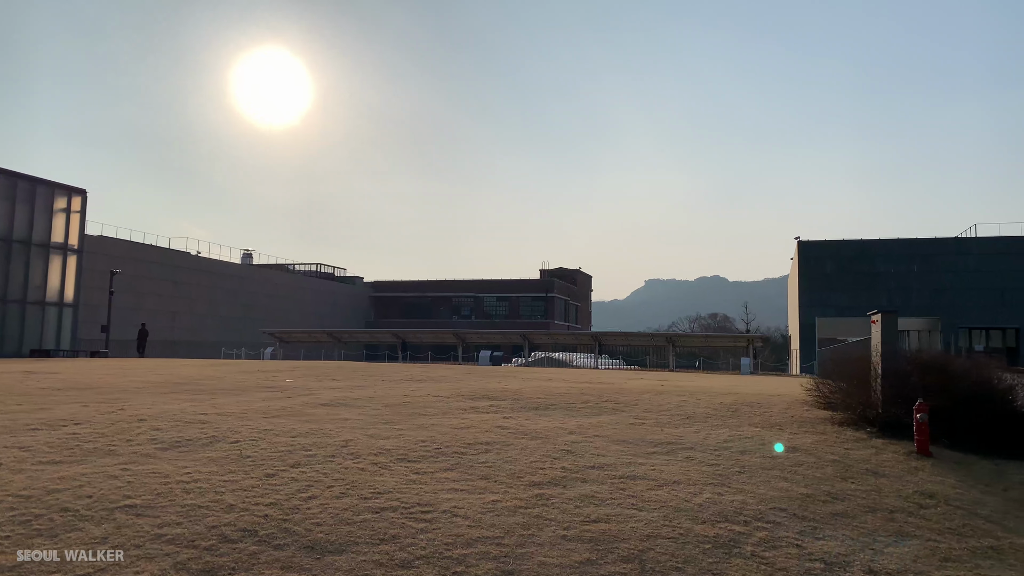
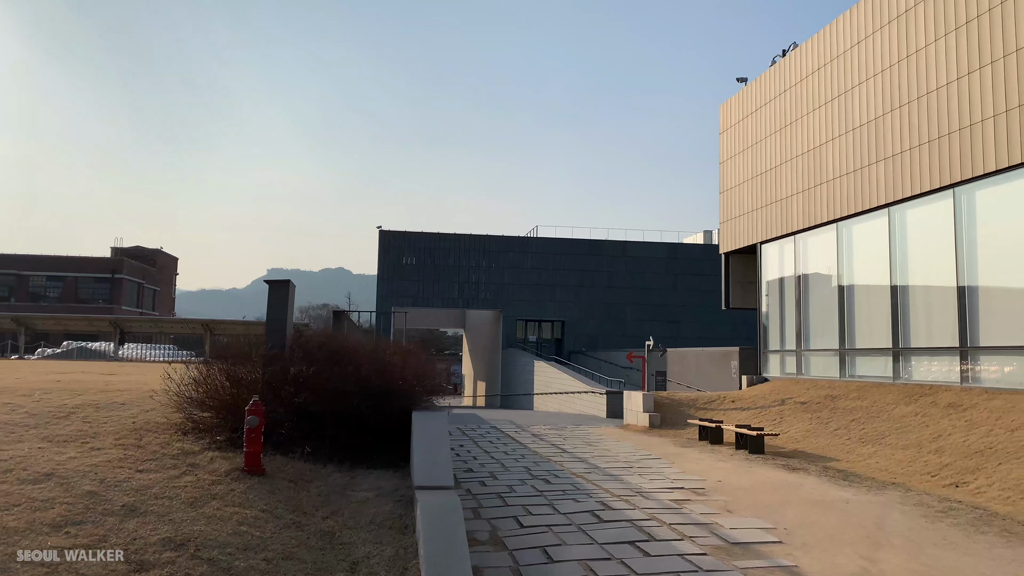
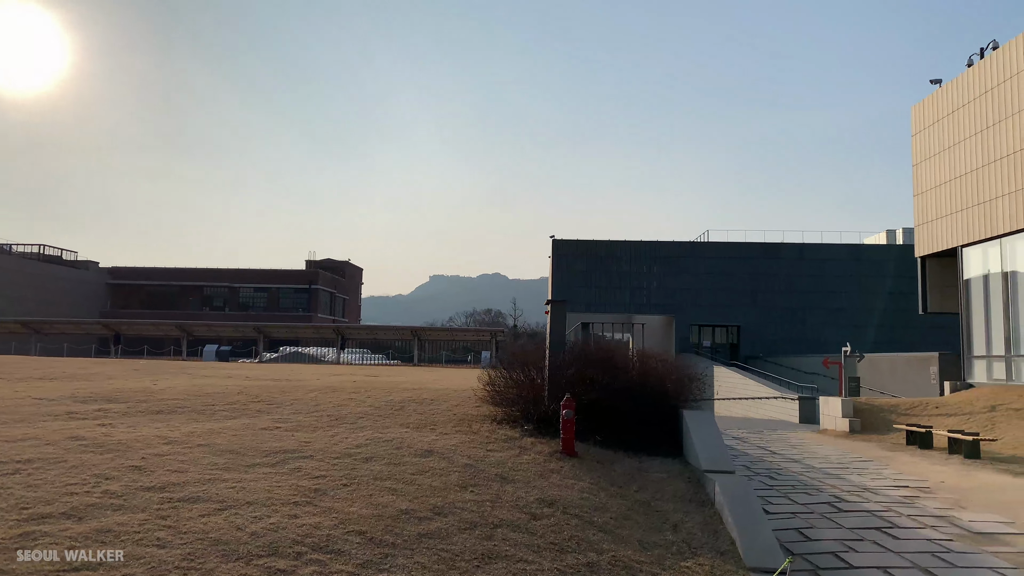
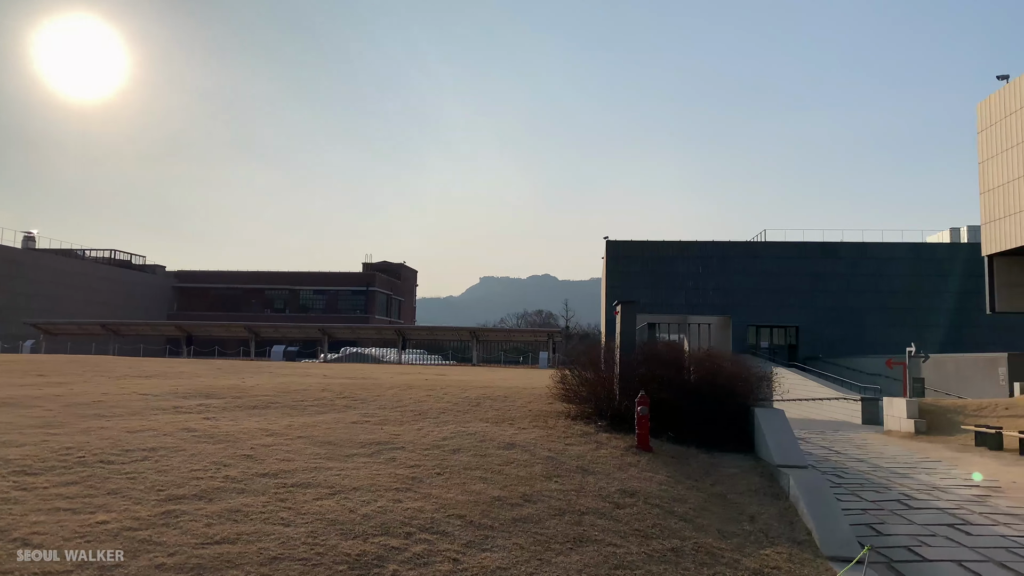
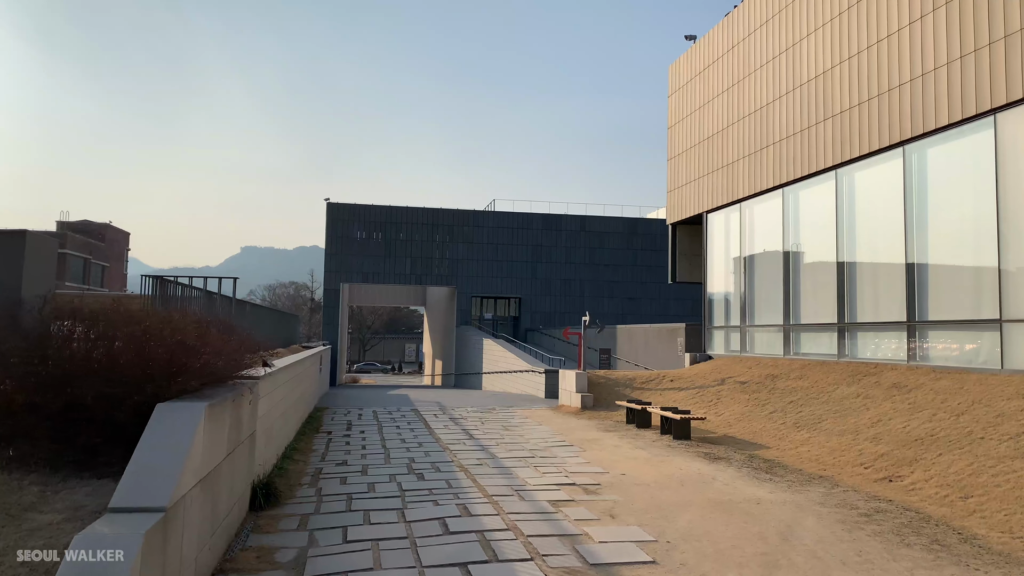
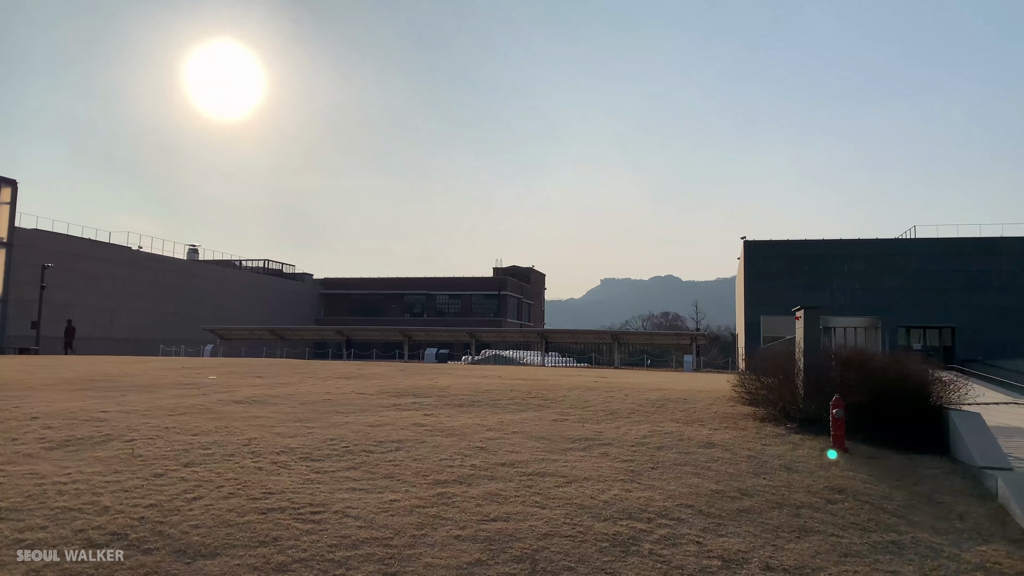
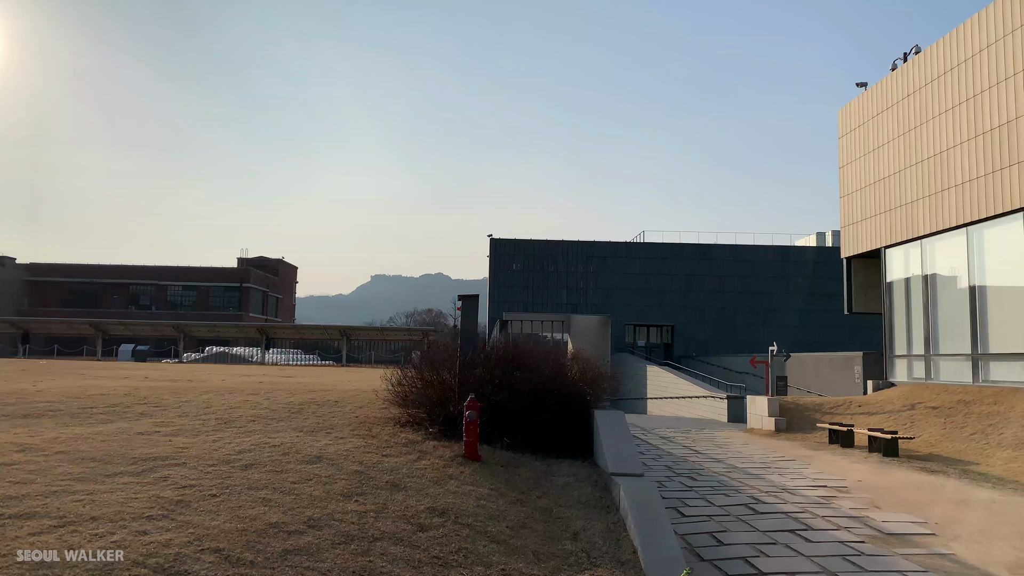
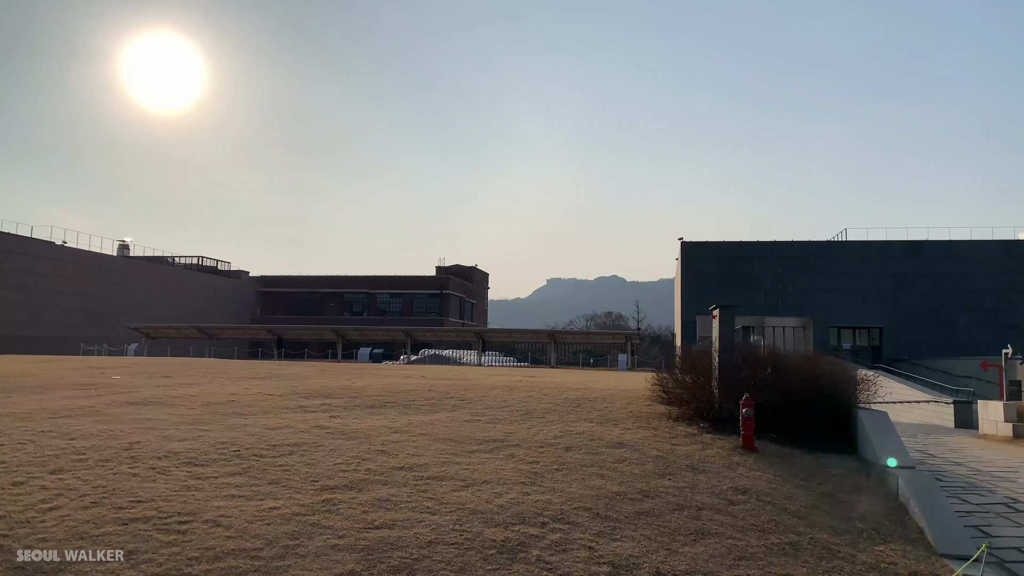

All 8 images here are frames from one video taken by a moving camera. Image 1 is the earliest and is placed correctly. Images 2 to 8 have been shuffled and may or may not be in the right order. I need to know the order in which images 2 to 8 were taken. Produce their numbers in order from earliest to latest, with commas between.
6, 8, 4, 3, 7, 2, 5
